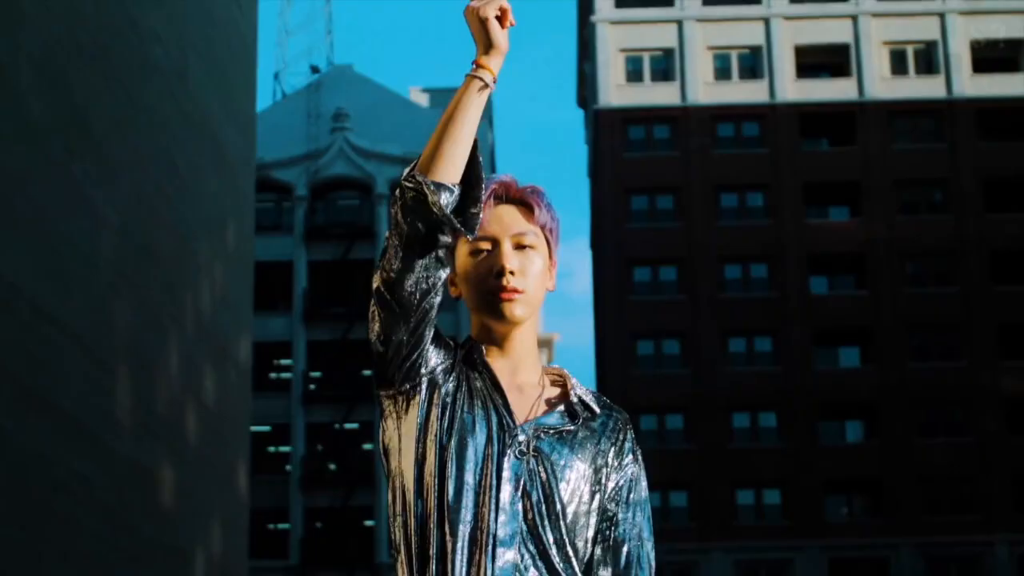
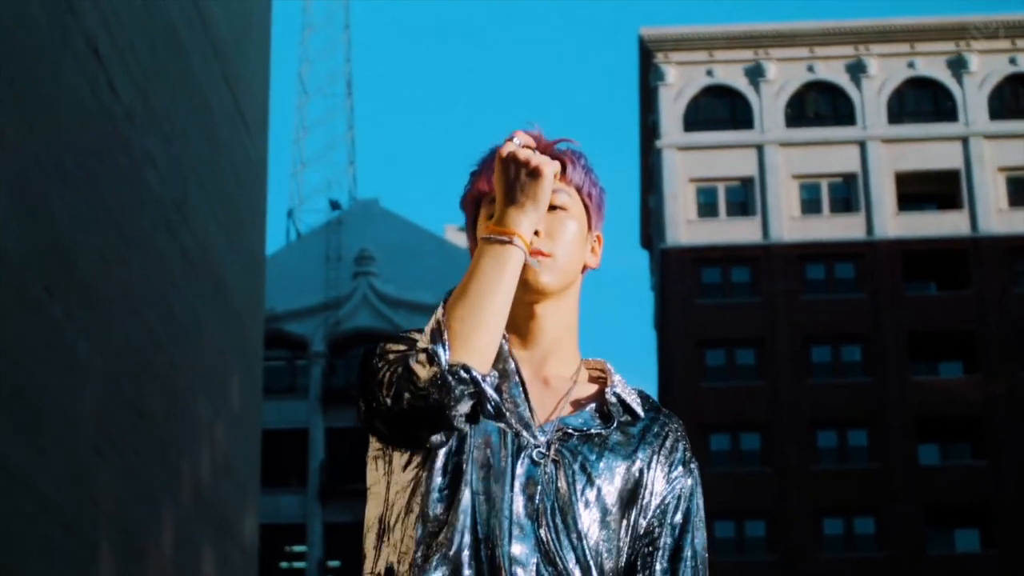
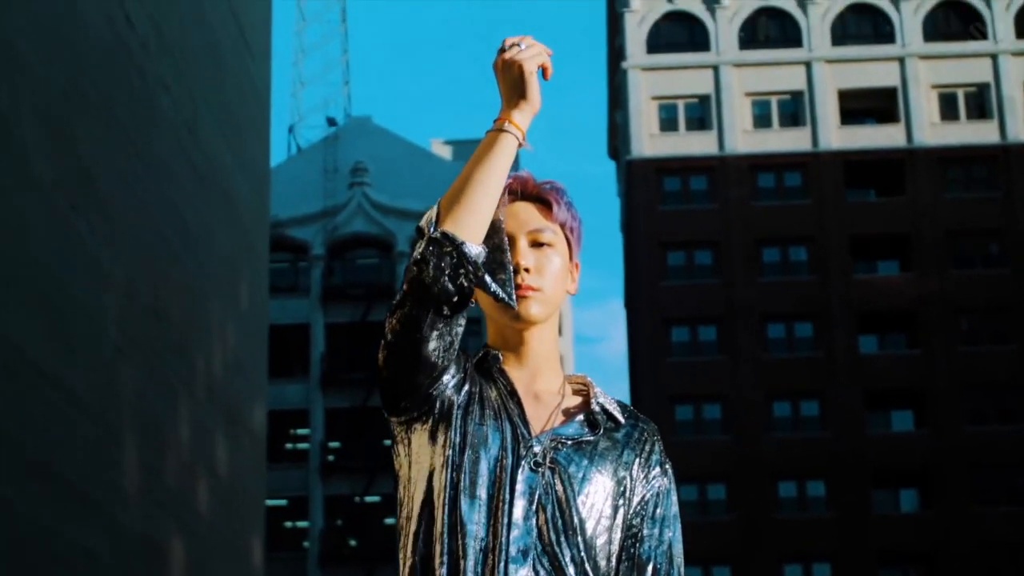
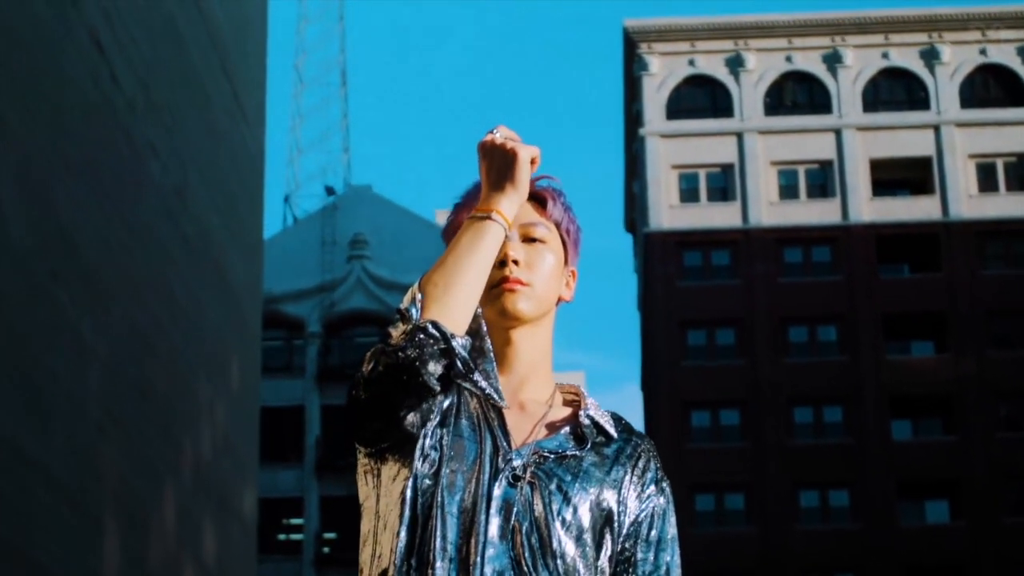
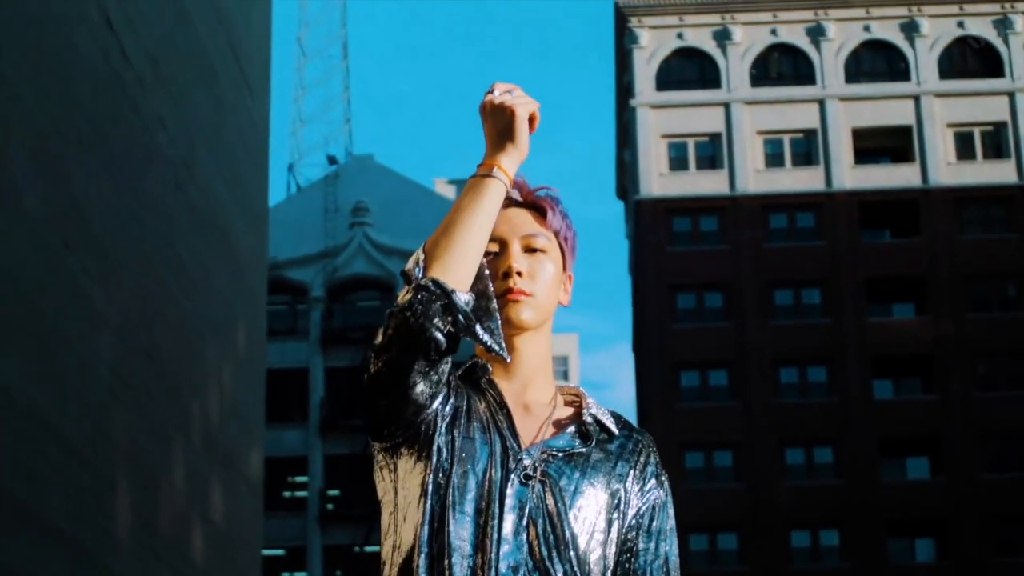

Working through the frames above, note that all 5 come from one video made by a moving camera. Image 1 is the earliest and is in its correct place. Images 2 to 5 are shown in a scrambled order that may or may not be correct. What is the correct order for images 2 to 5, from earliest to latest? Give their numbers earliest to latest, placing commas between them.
3, 5, 4, 2
